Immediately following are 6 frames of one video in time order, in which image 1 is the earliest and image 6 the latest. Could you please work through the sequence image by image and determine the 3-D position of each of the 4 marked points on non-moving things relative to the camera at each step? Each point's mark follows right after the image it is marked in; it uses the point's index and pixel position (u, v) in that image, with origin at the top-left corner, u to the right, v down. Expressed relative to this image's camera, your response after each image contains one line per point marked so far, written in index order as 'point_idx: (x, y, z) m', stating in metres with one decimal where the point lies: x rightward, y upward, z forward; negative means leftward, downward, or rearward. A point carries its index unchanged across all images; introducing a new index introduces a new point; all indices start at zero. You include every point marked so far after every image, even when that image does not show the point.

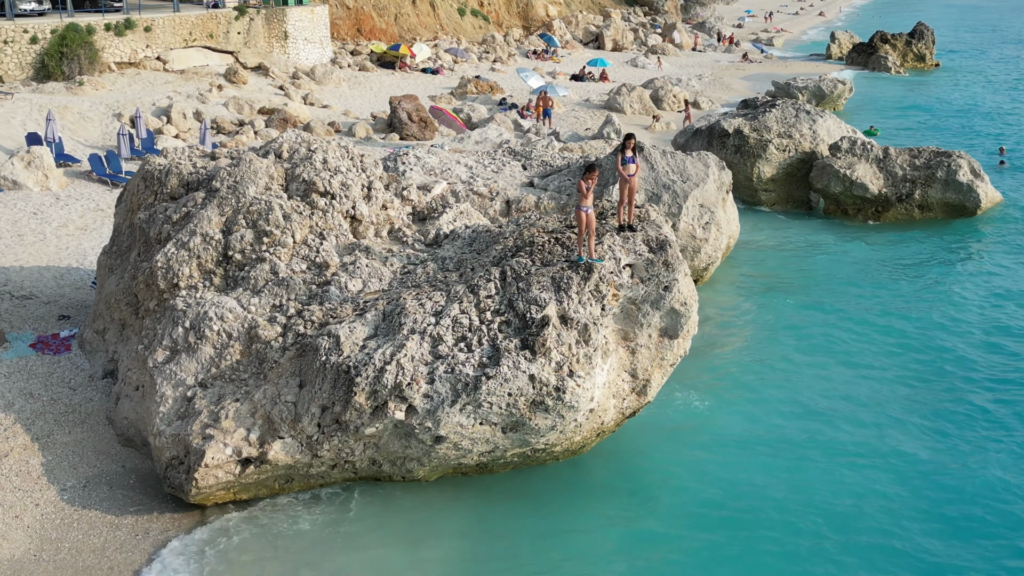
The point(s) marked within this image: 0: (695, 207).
0: (+2.8, +1.2, +16.8) m
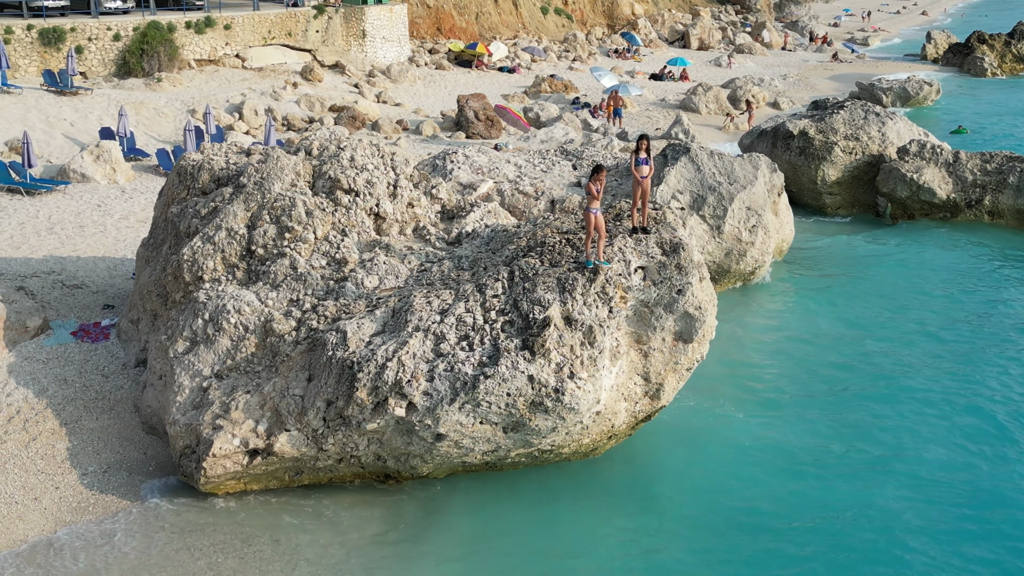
0: (+3.5, +1.2, +16.6) m
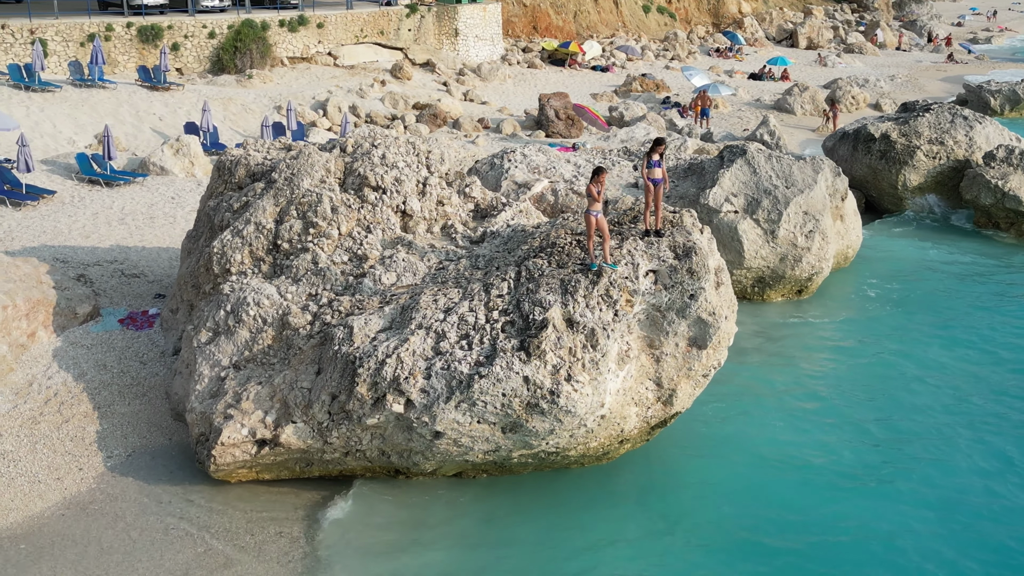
0: (+4.2, +1.1, +16.2) m
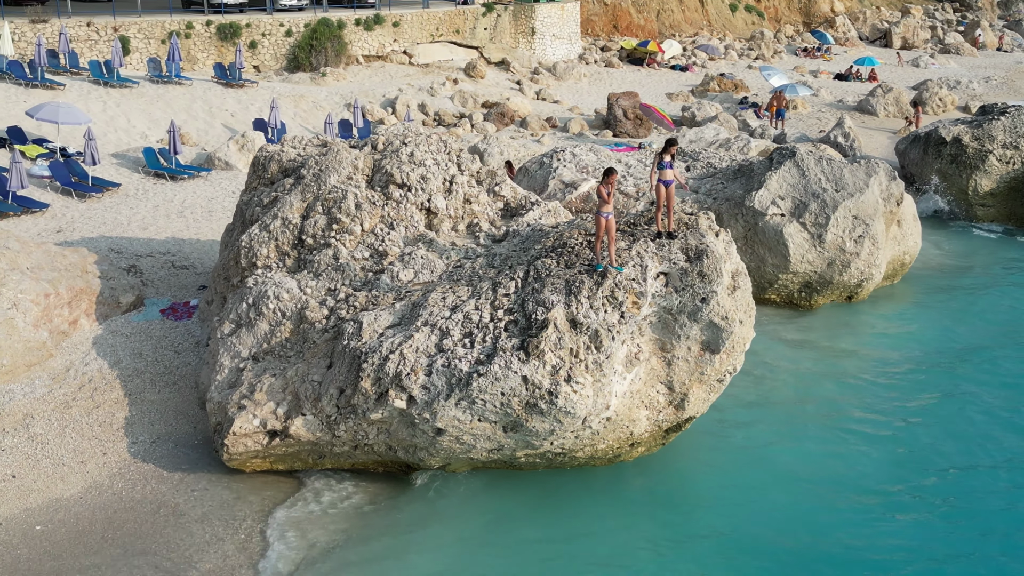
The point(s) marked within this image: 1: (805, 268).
0: (+4.8, +1.0, +15.8) m
1: (+4.3, +0.3, +16.0) m
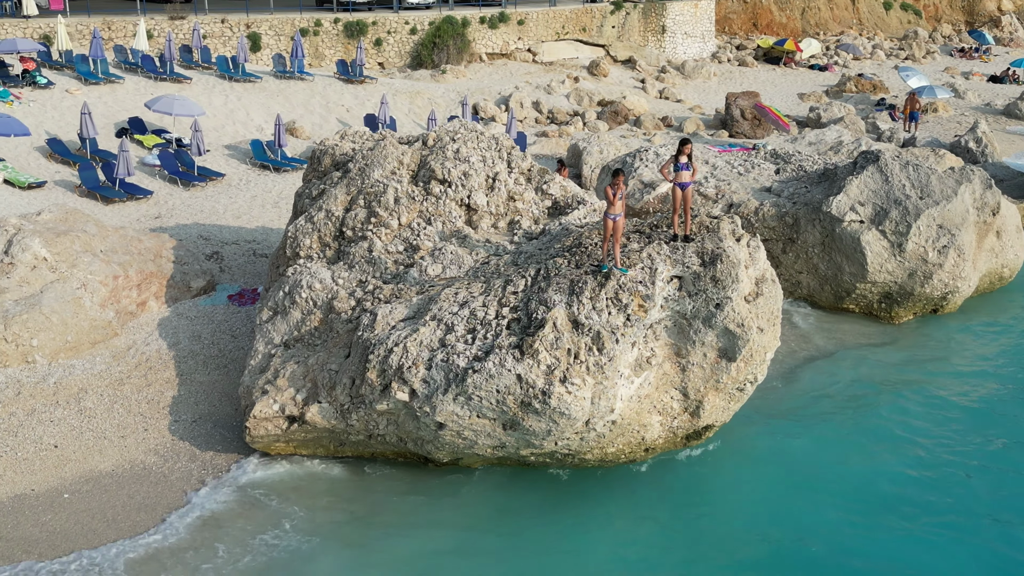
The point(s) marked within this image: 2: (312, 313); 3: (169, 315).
0: (+5.7, +0.8, +15.0) m
1: (+5.2, +0.1, +15.3) m
2: (-2.0, -0.3, +11.2) m
3: (-4.3, -0.3, +13.7) m
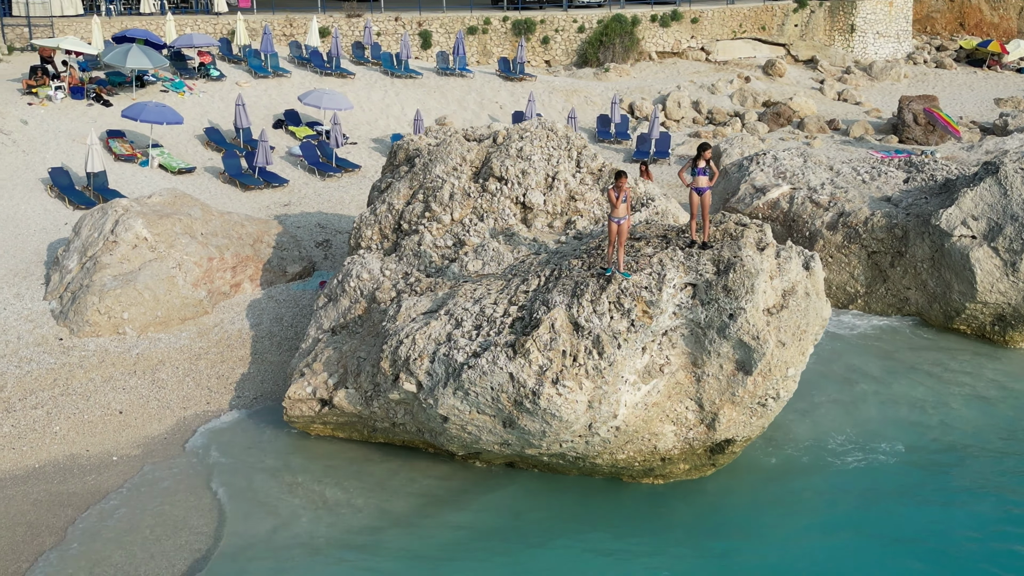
0: (+6.8, +0.5, +13.8) m
1: (+6.3, -0.1, +14.2) m
2: (-1.6, -0.1, +11.6) m
3: (-3.3, -0.1, +14.5) m
